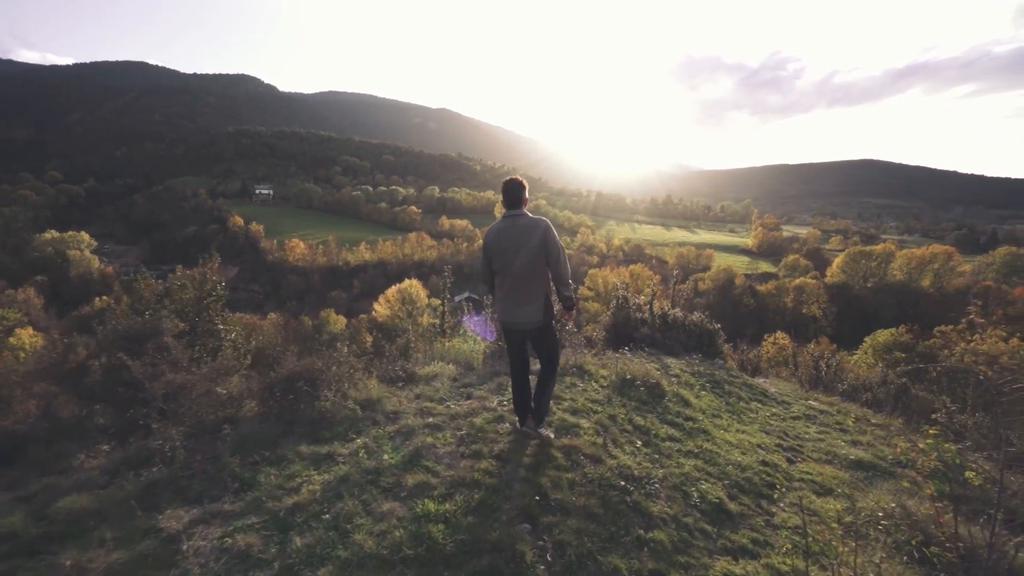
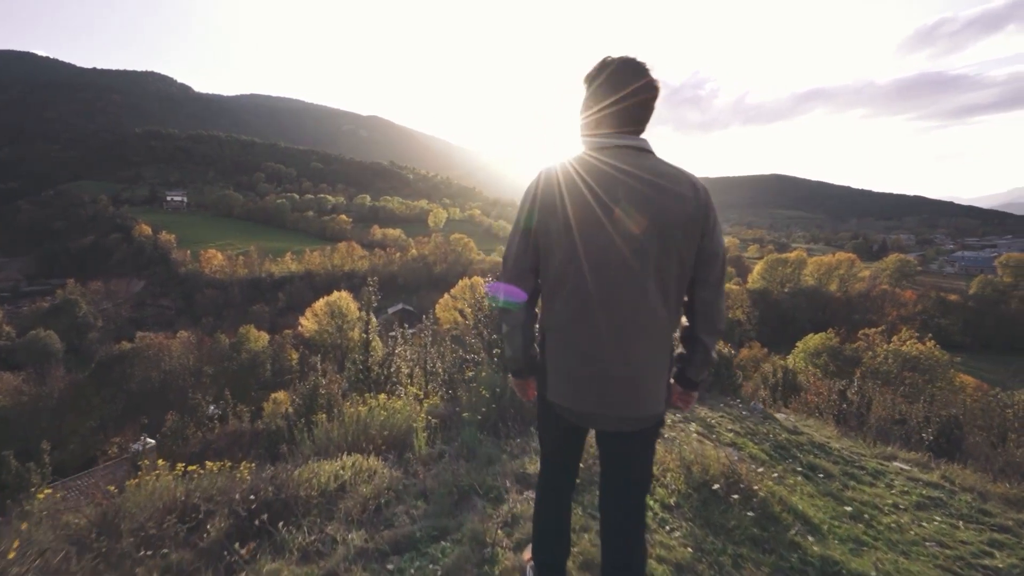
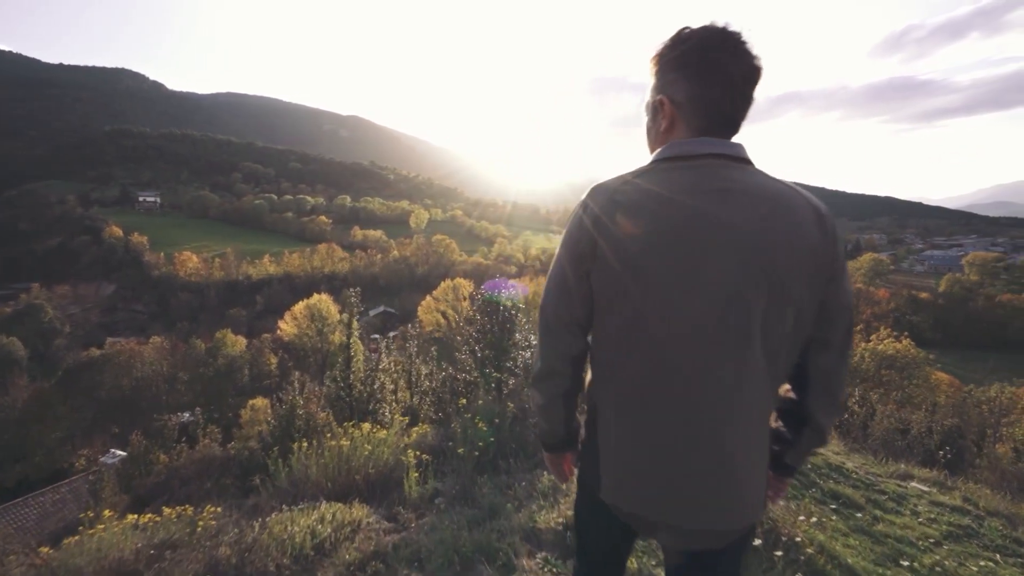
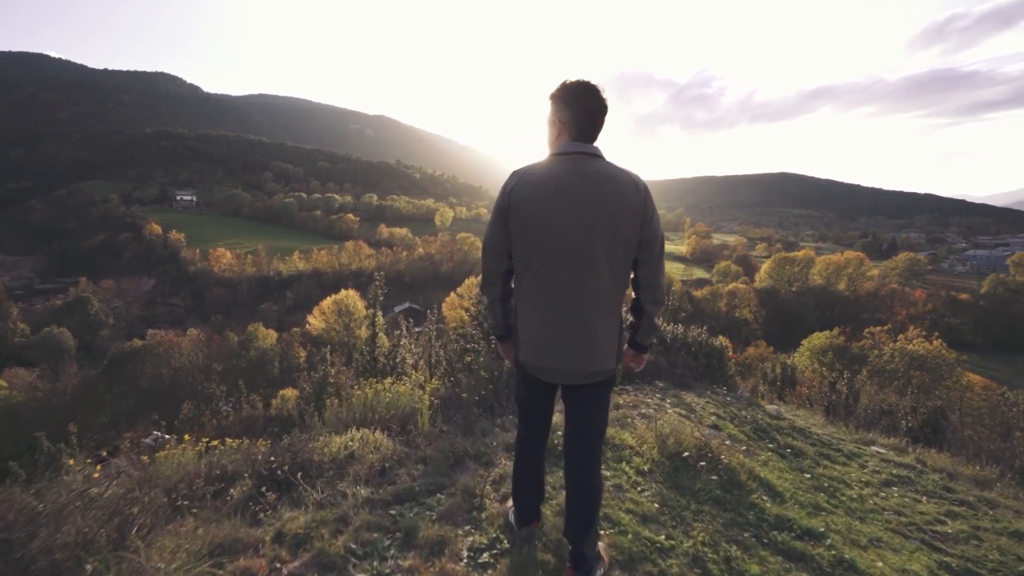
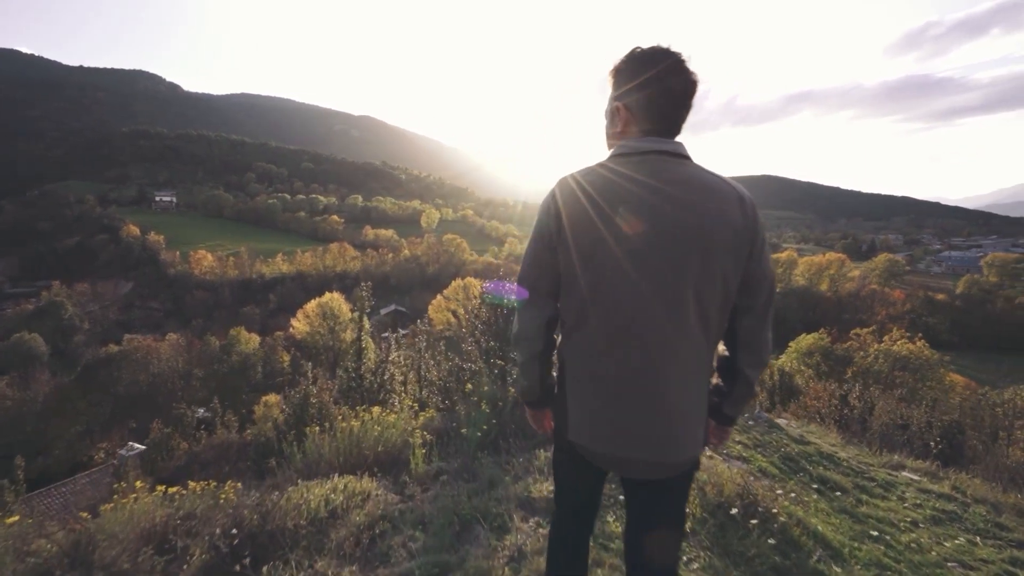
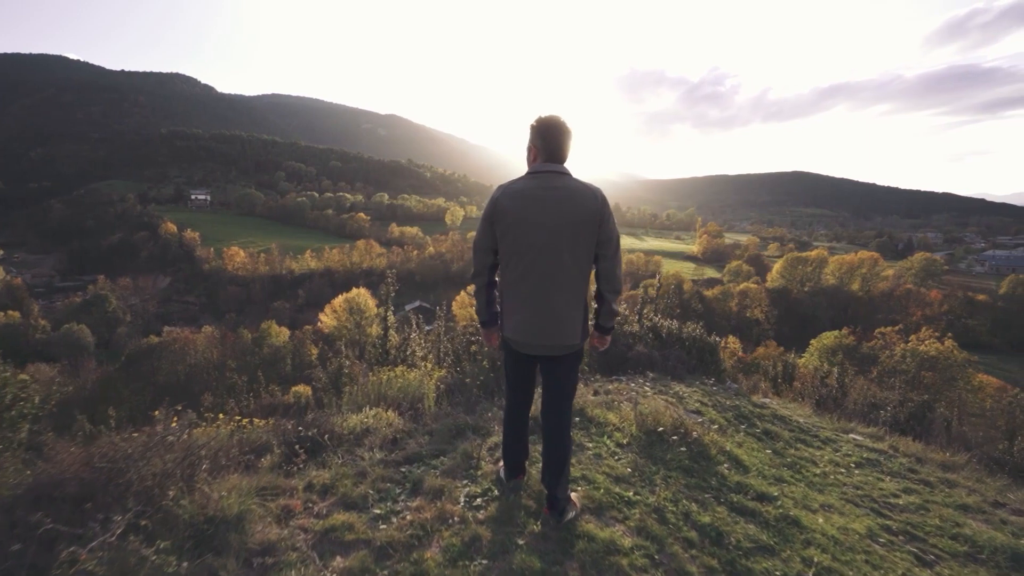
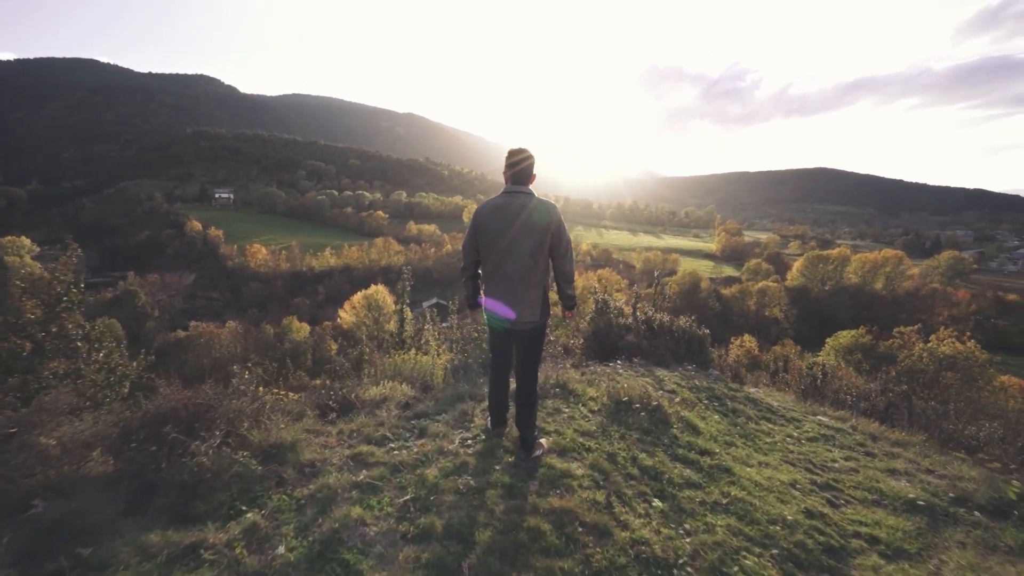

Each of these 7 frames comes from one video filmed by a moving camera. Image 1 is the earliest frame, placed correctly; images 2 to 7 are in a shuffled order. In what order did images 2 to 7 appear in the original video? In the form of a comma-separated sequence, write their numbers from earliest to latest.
7, 6, 4, 2, 5, 3
